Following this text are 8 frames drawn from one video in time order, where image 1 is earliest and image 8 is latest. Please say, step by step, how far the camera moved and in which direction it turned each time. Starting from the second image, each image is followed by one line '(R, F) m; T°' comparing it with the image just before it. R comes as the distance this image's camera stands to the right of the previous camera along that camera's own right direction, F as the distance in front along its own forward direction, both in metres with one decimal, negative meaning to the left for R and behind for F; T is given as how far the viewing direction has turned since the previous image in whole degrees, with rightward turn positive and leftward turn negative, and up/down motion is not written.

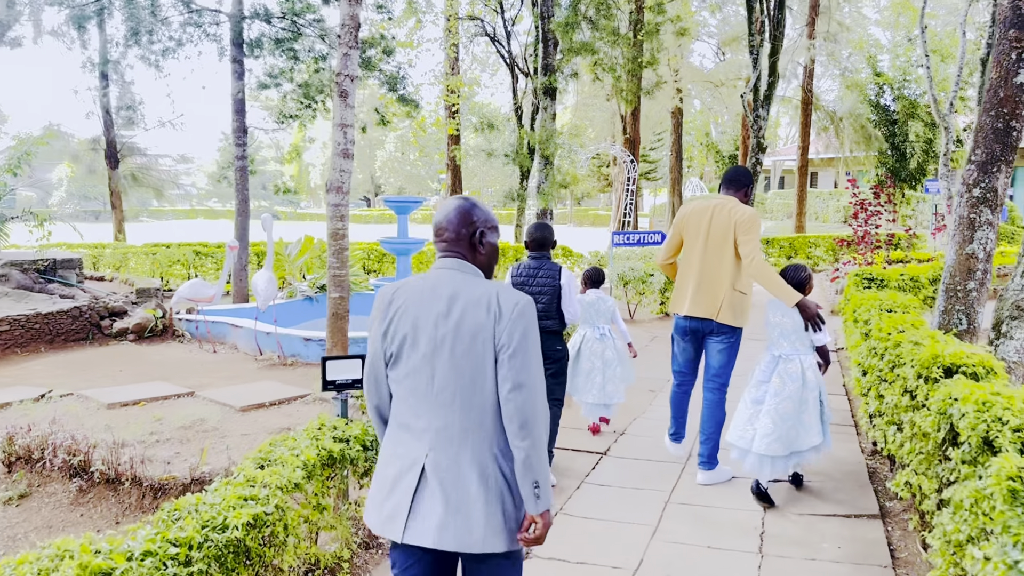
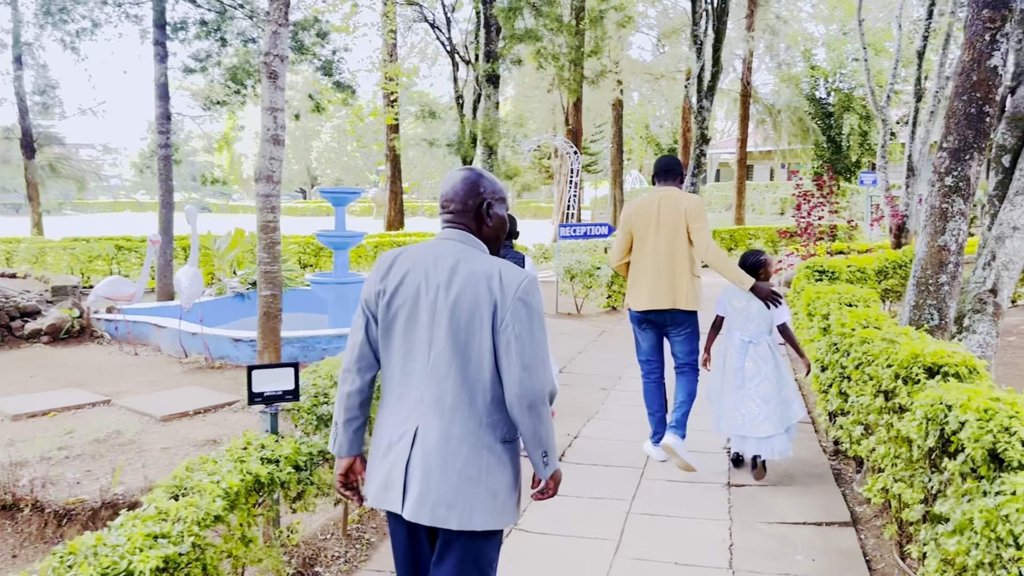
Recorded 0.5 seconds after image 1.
(0.0, +0.4) m; +4°
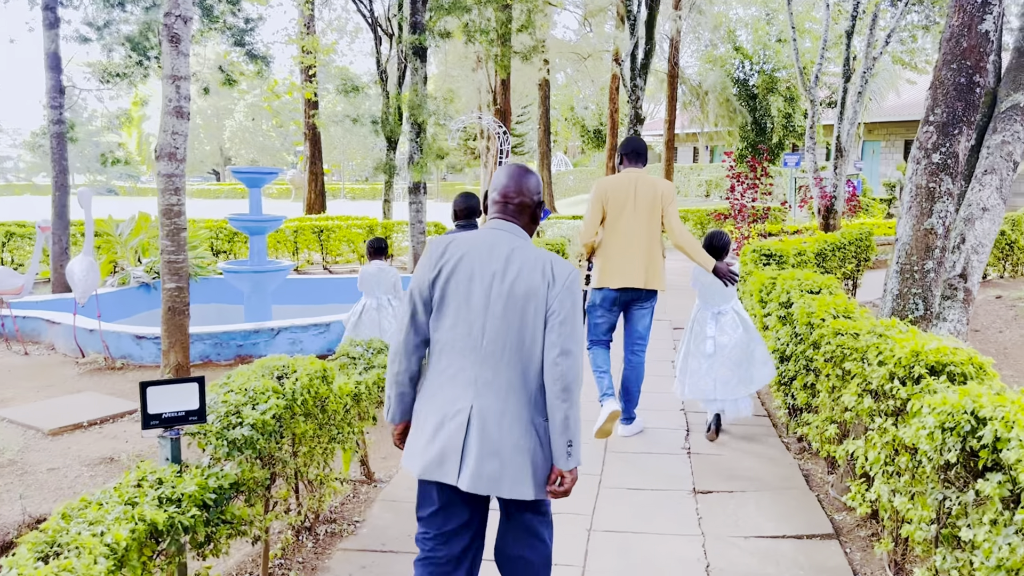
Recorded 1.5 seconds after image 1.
(-0.1, +0.5) m; +5°
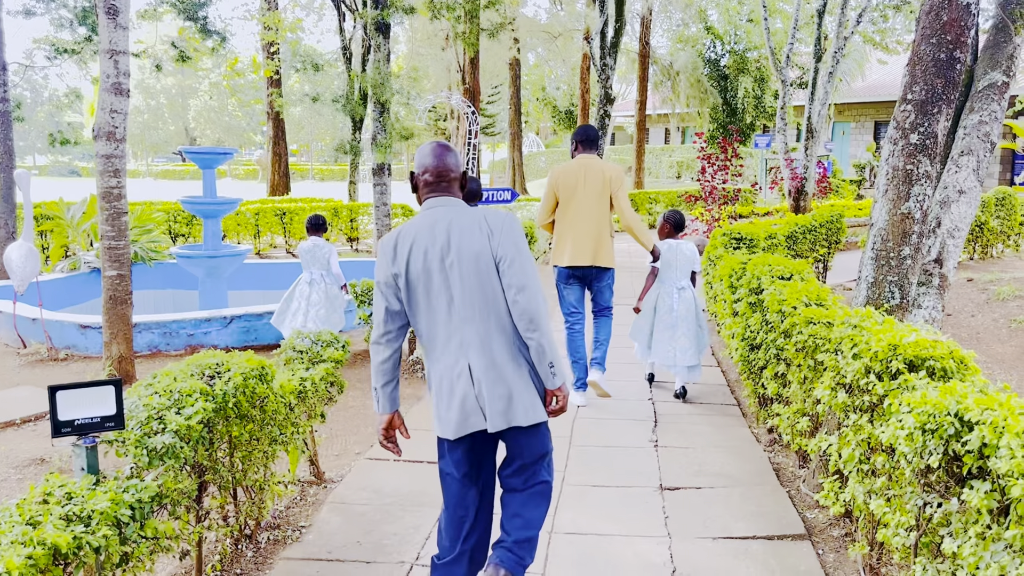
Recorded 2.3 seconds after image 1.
(+0.1, +0.2) m; +2°
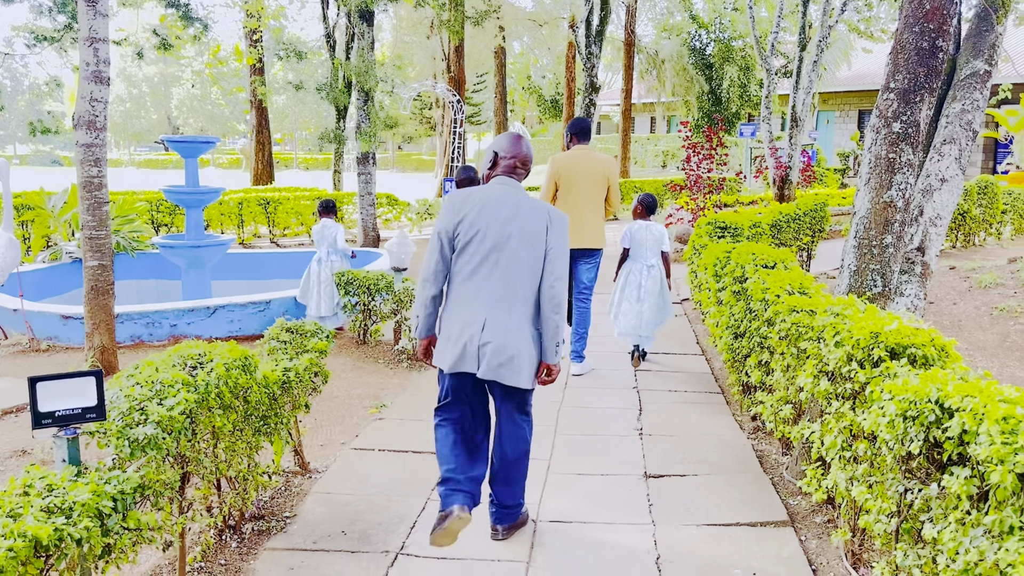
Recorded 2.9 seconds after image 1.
(0.0, 0.0) m; +1°
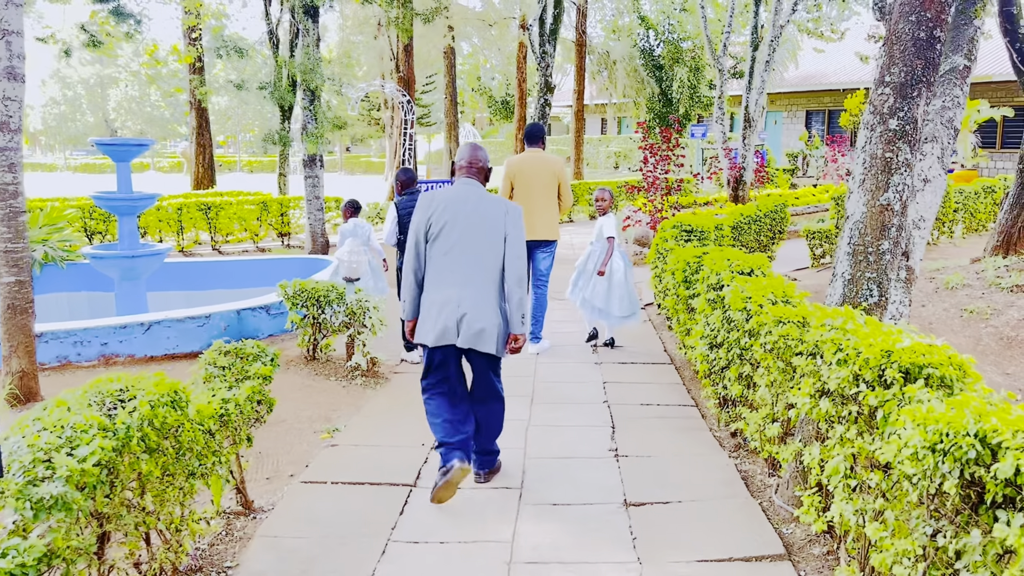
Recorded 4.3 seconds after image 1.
(-0.1, +0.3) m; +3°
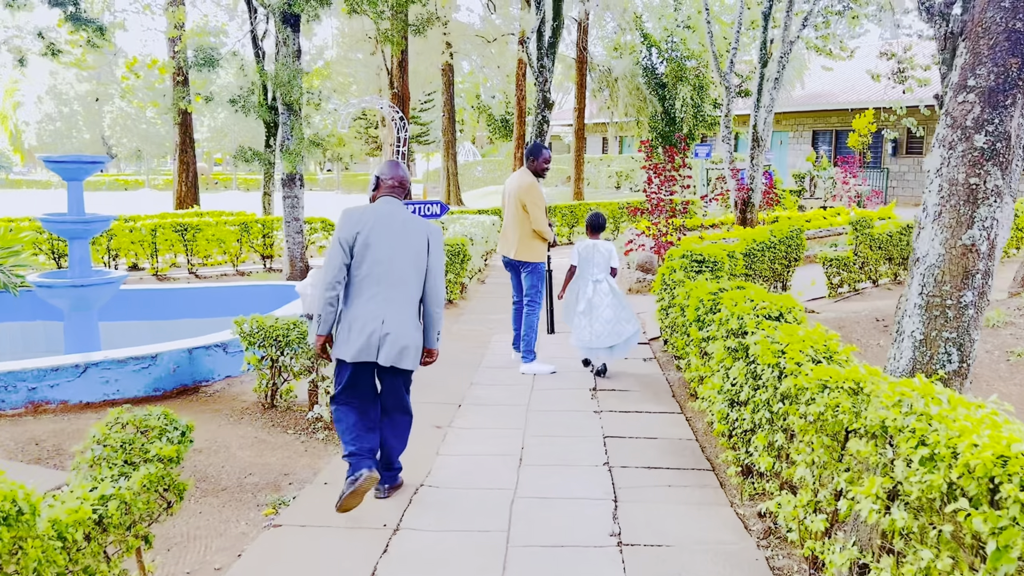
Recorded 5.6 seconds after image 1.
(+0.1, +0.7) m; 0°
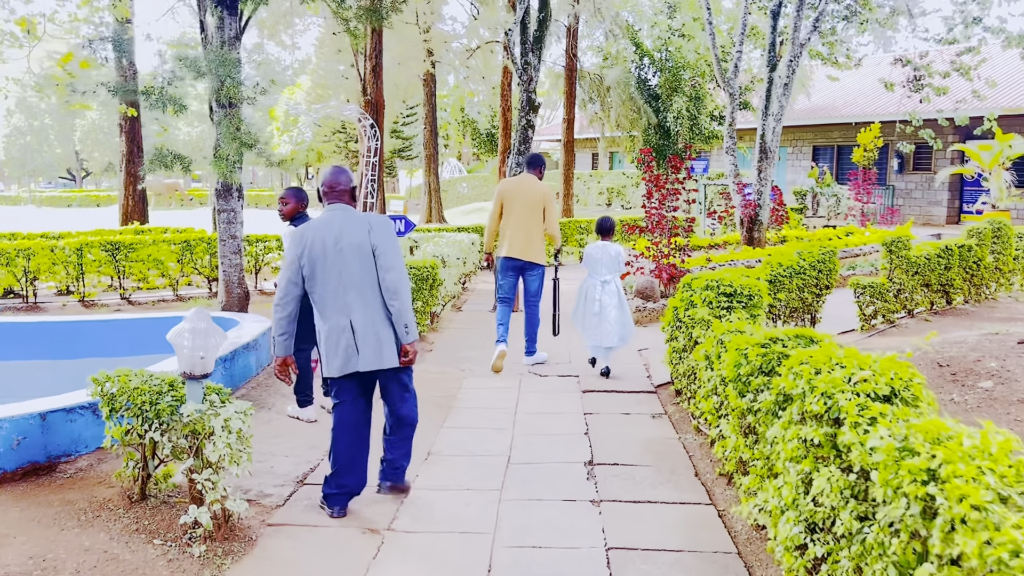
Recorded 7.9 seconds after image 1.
(+0.1, +1.4) m; +1°
